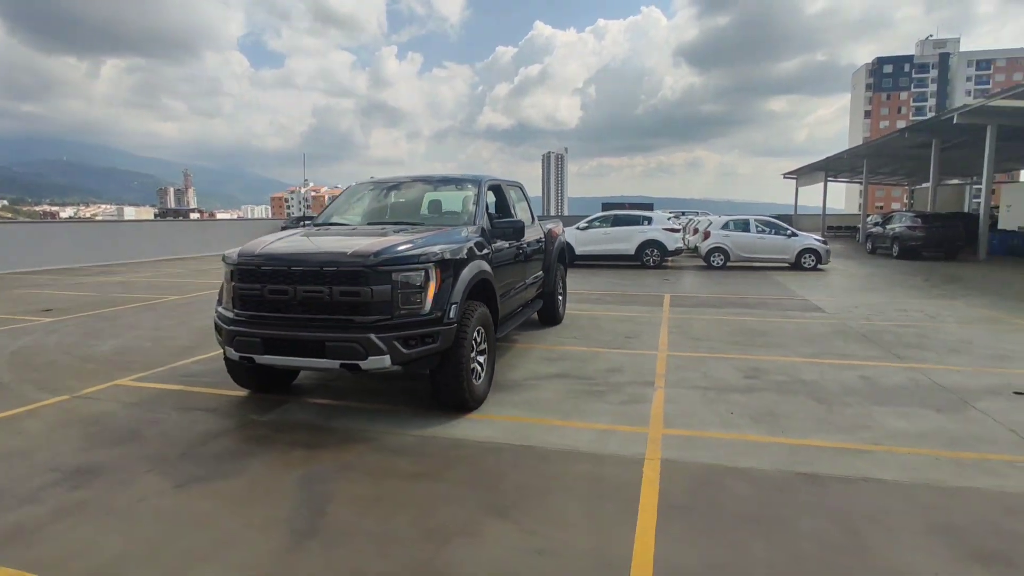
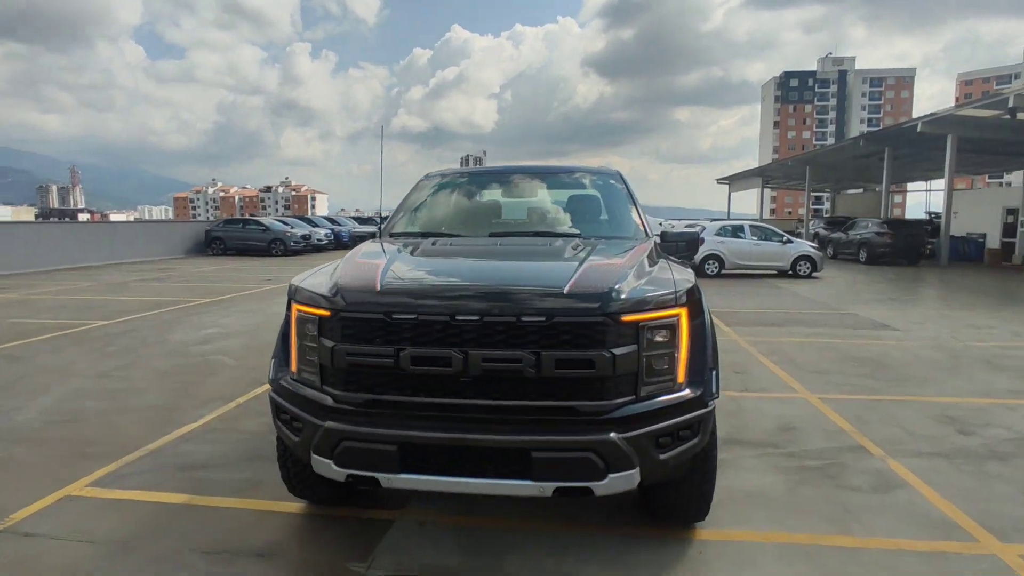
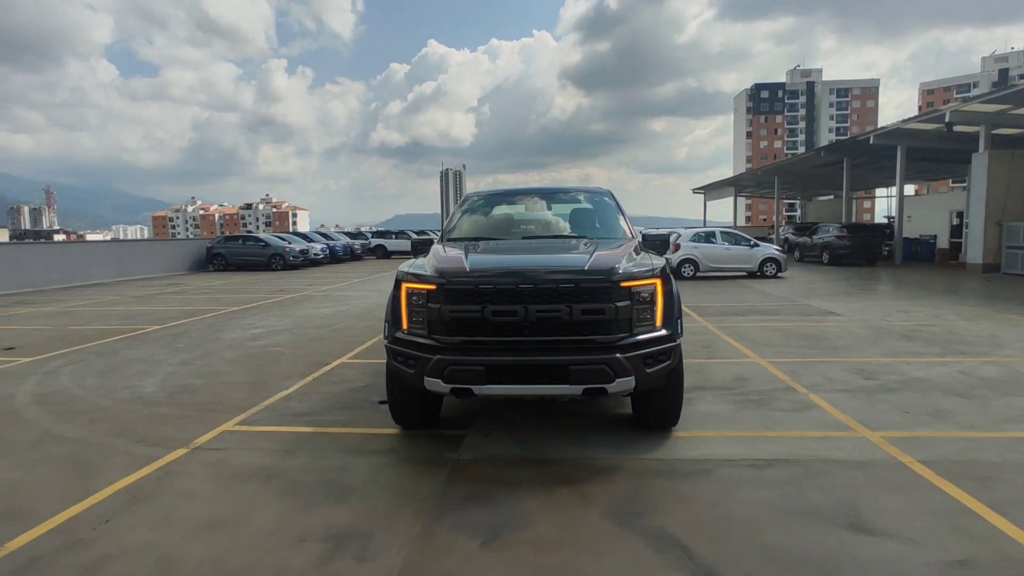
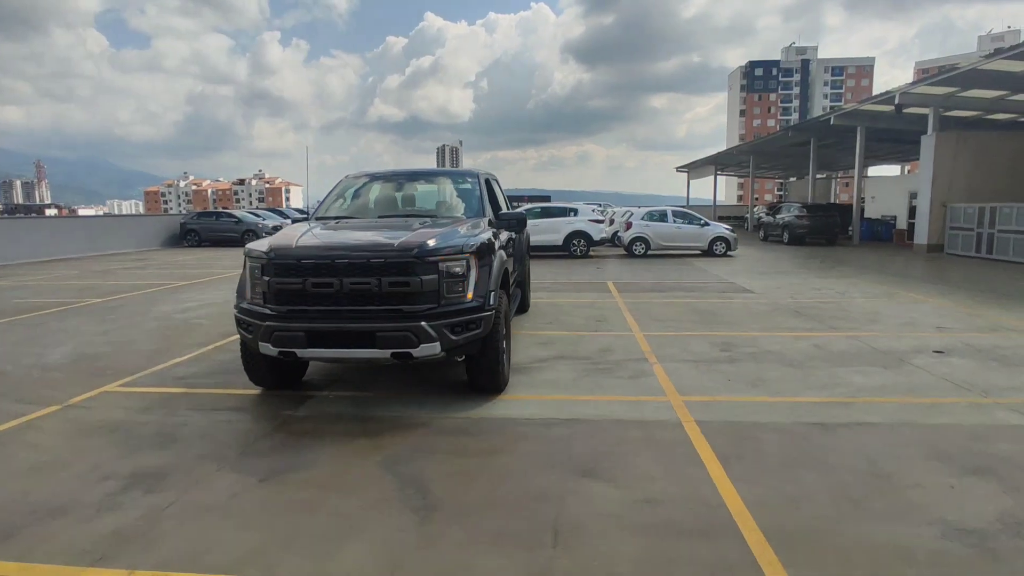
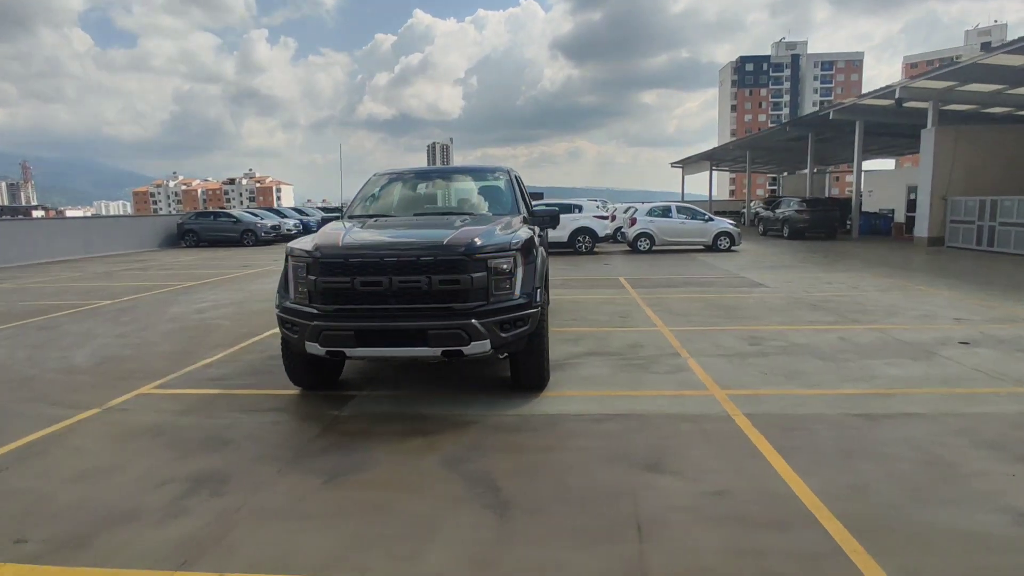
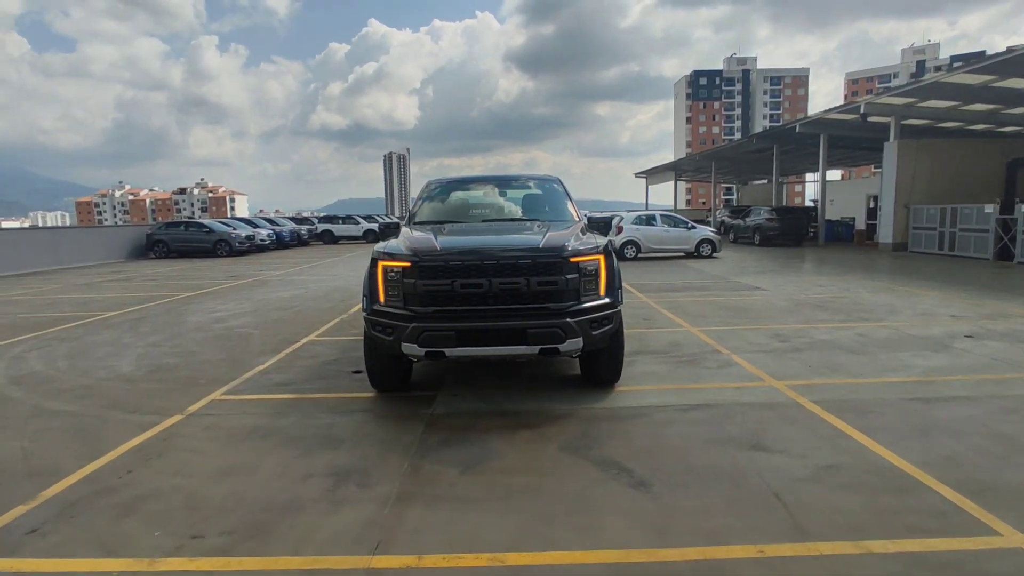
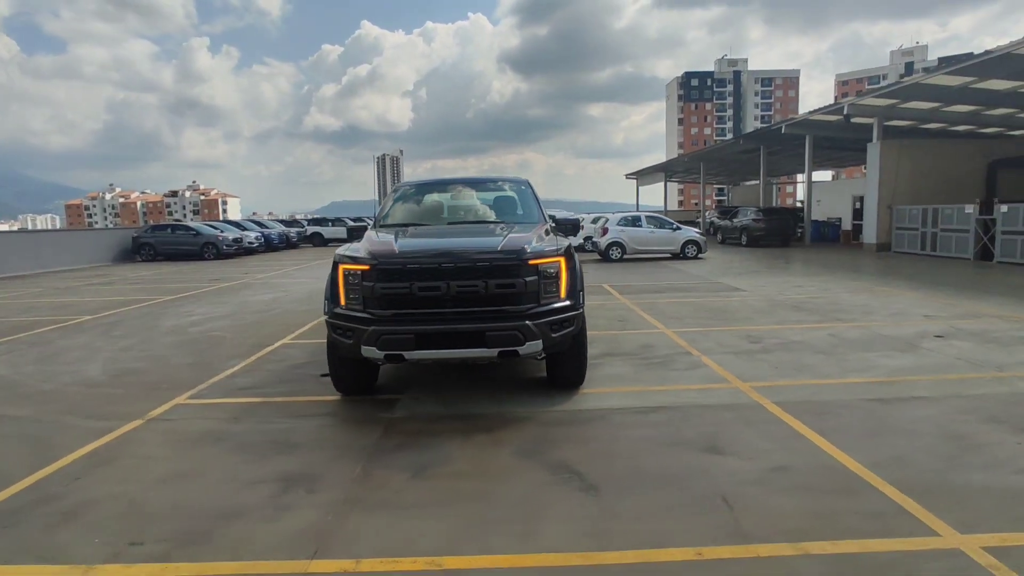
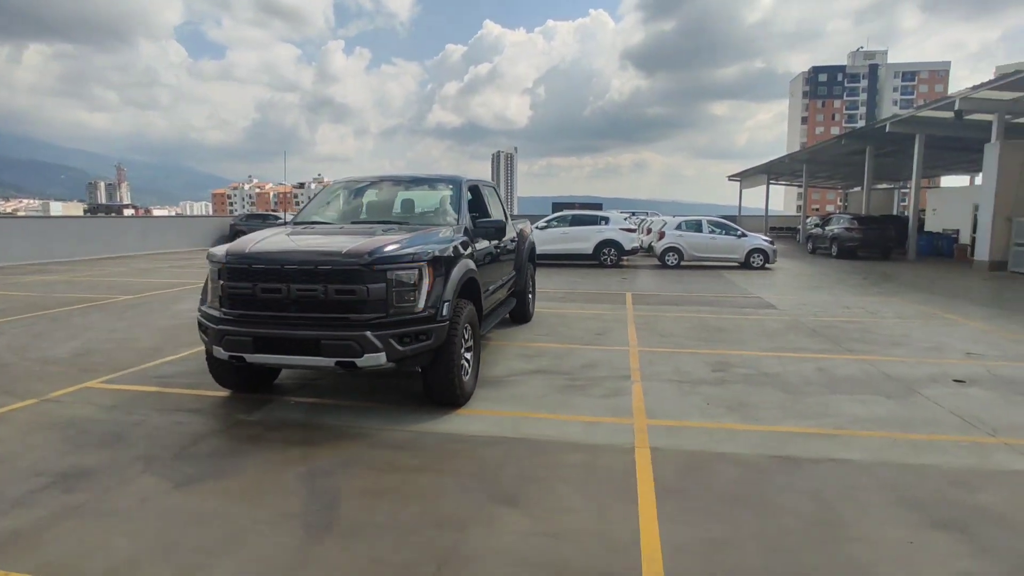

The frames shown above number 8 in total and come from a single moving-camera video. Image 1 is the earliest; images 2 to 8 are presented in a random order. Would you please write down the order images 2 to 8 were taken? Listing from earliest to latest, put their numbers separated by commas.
8, 4, 5, 7, 6, 3, 2
